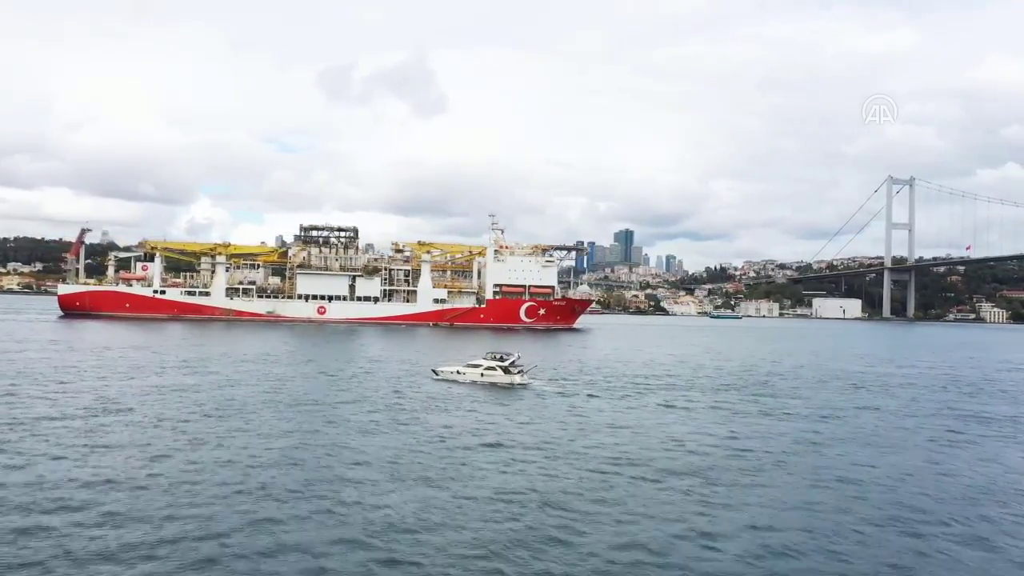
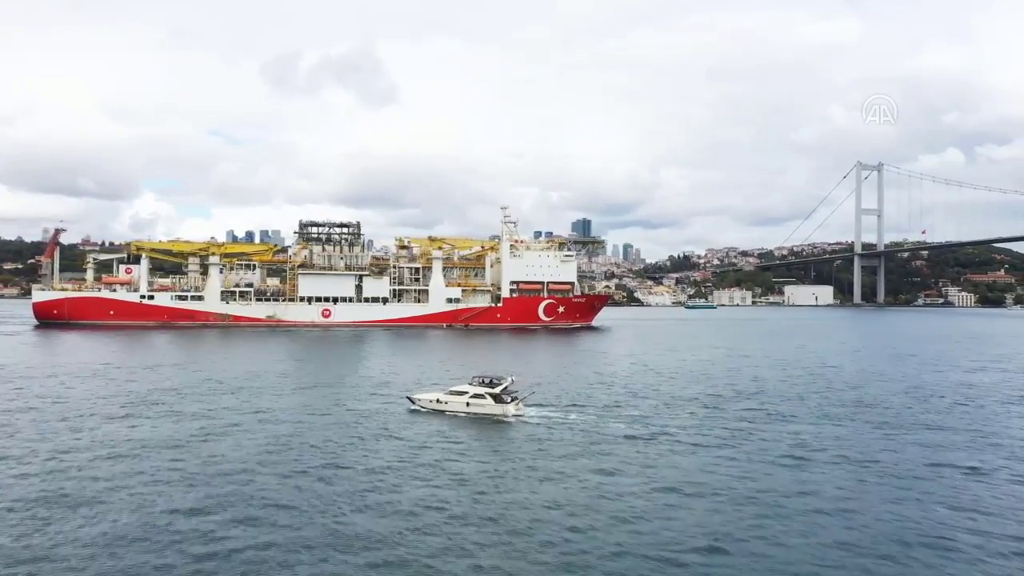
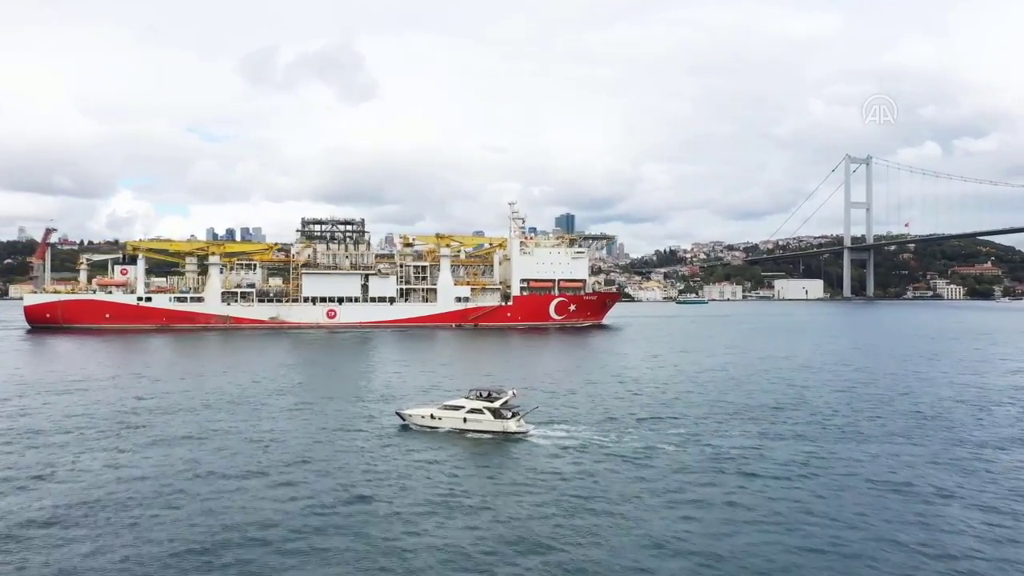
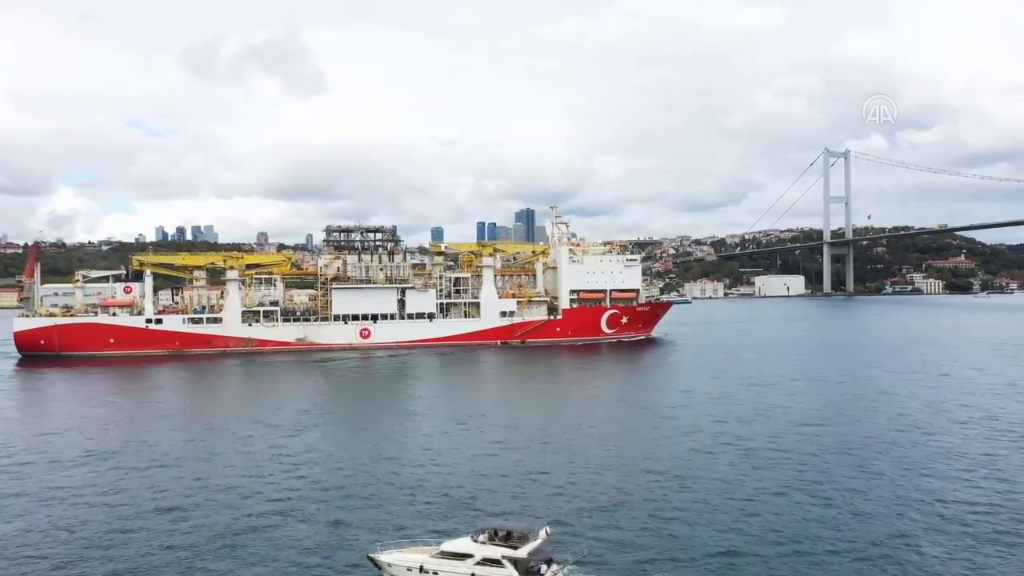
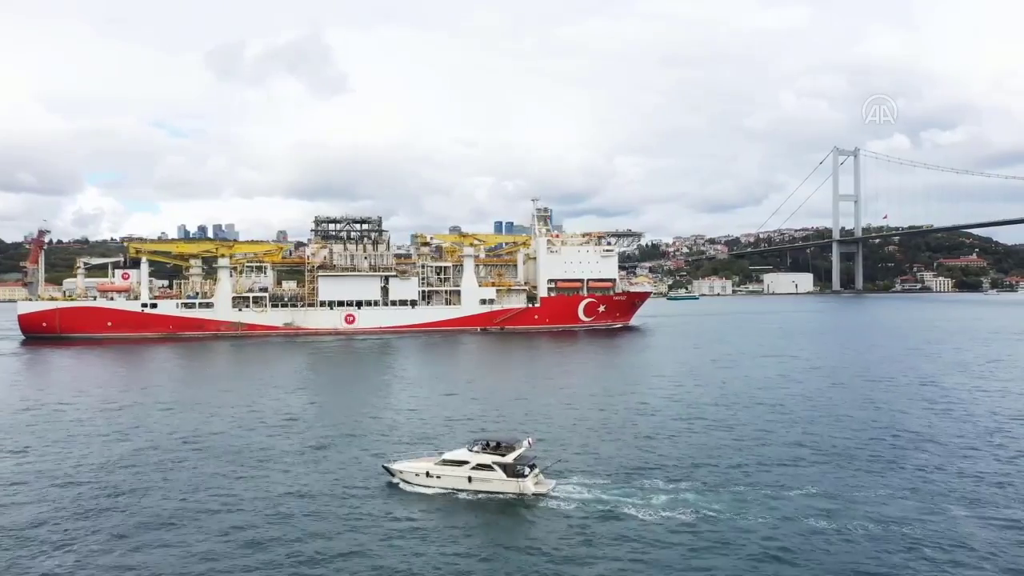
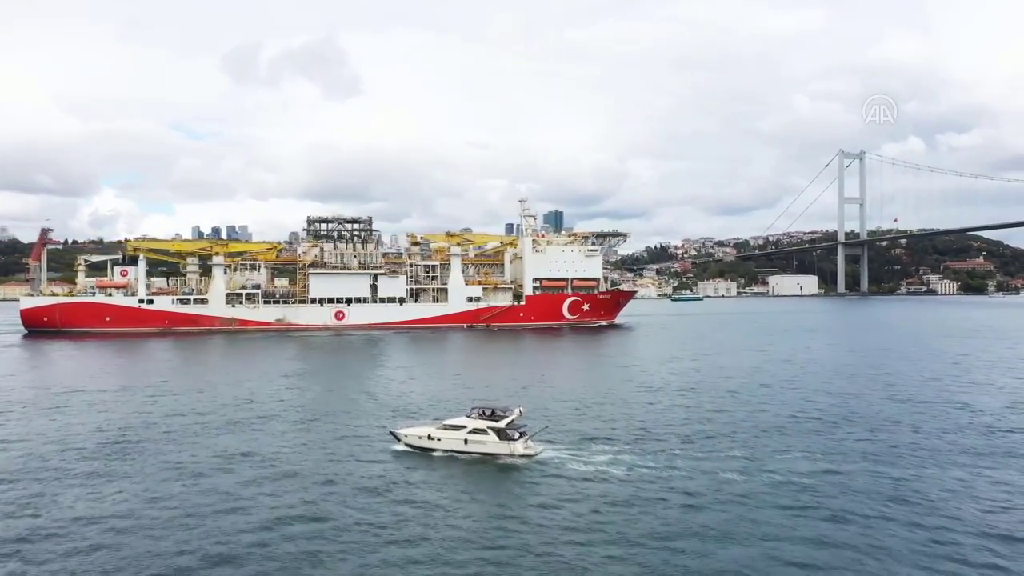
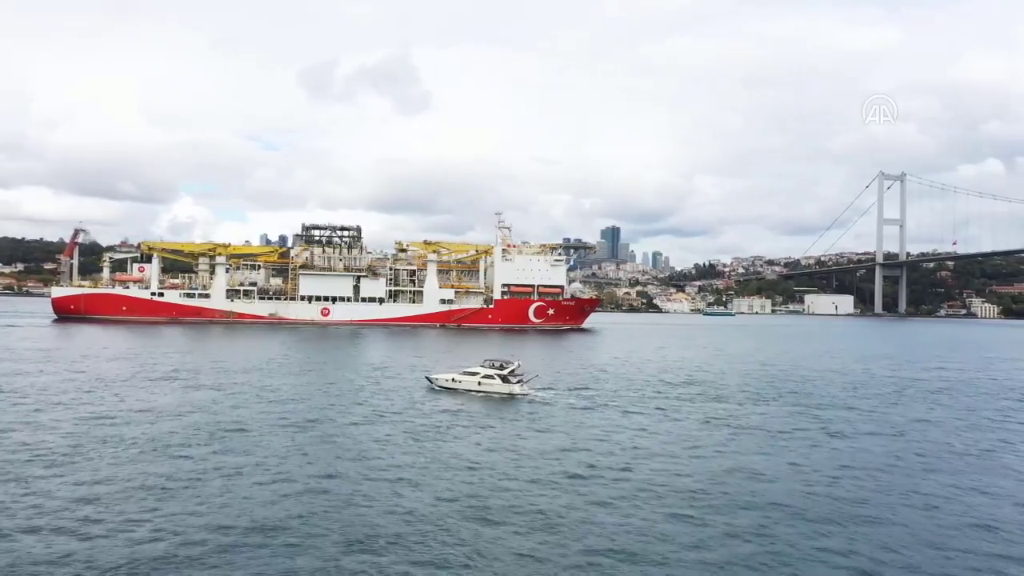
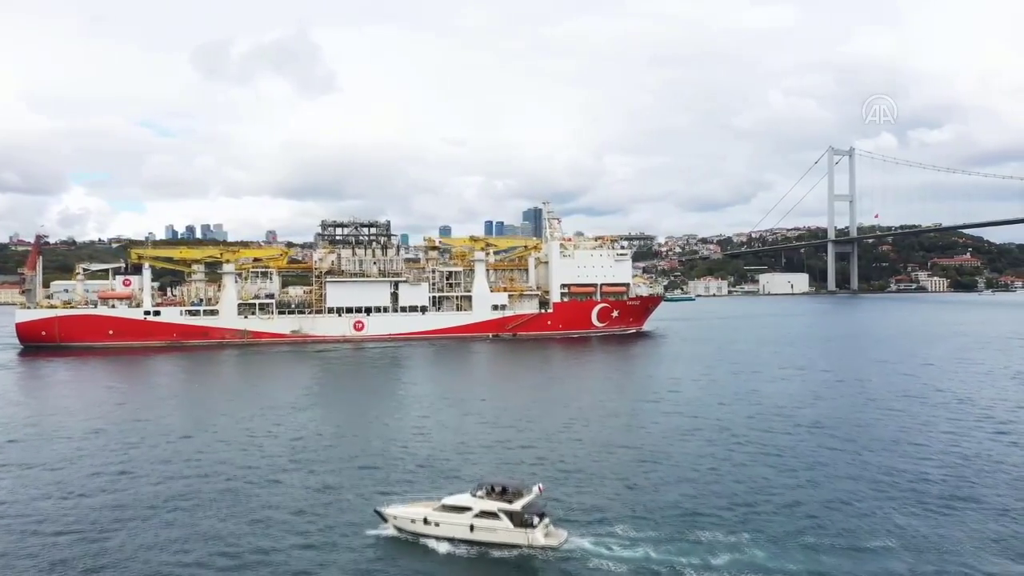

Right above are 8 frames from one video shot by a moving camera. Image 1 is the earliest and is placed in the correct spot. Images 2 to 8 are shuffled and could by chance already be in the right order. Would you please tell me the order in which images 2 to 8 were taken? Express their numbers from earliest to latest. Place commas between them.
7, 2, 3, 6, 5, 8, 4
